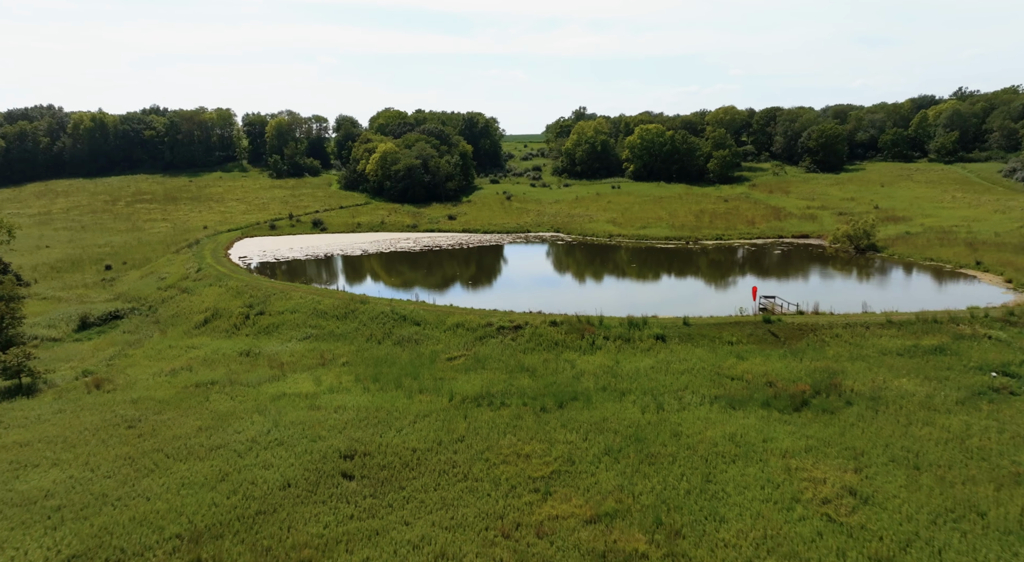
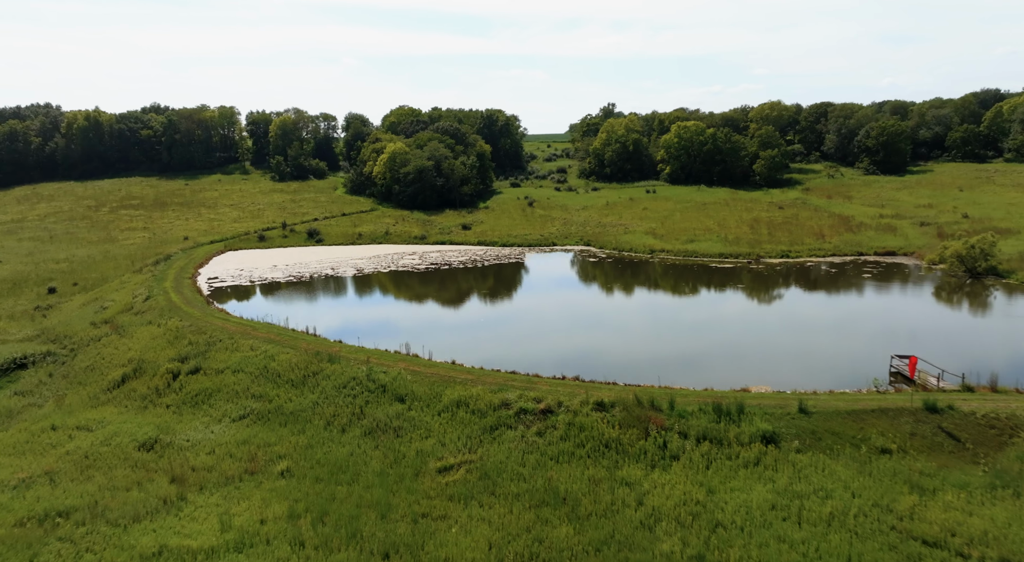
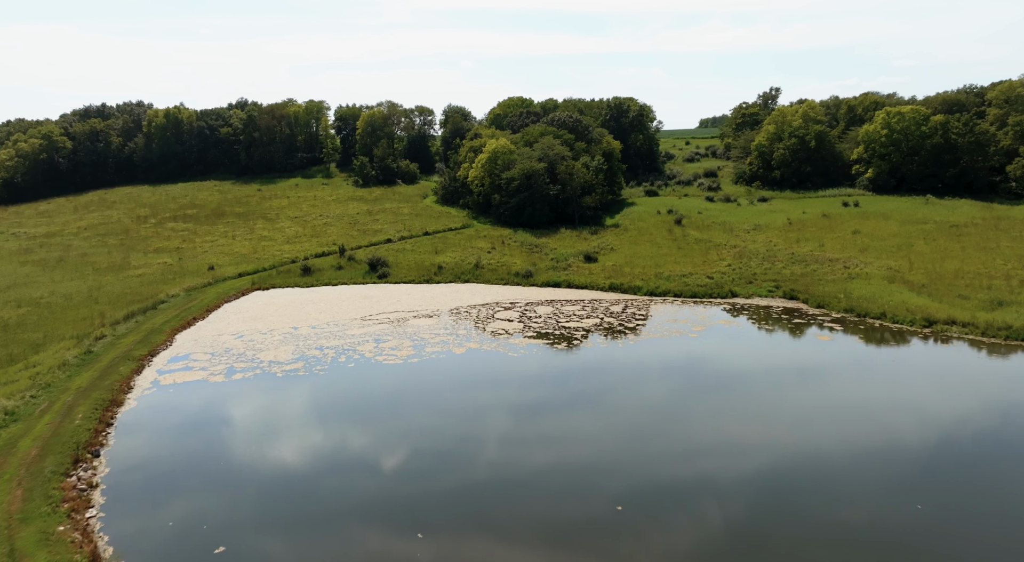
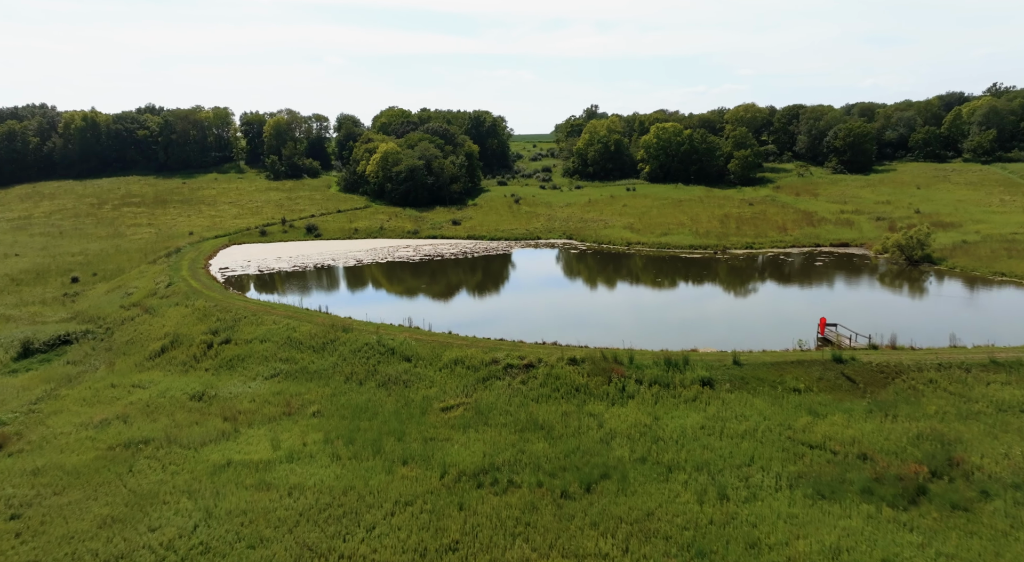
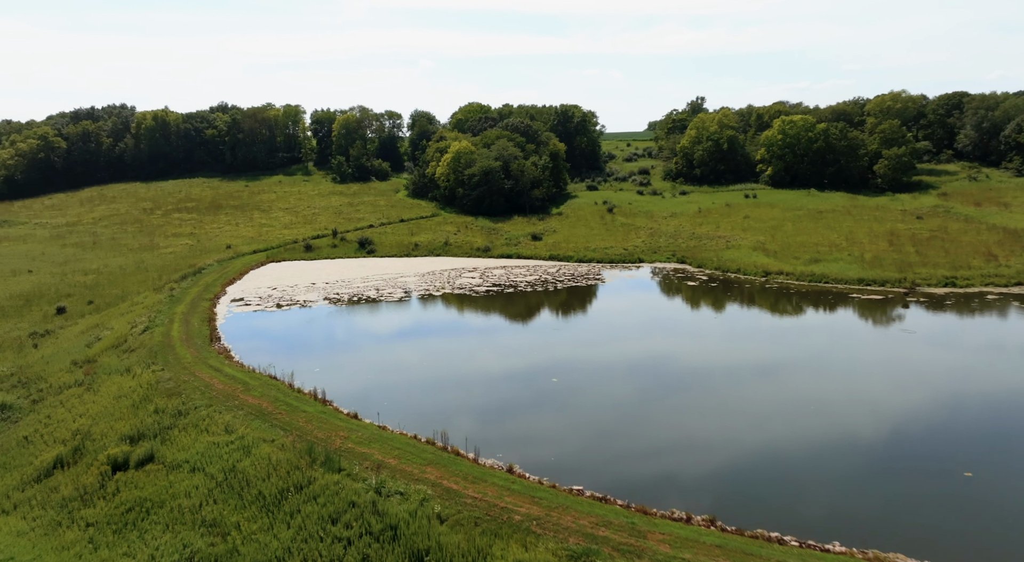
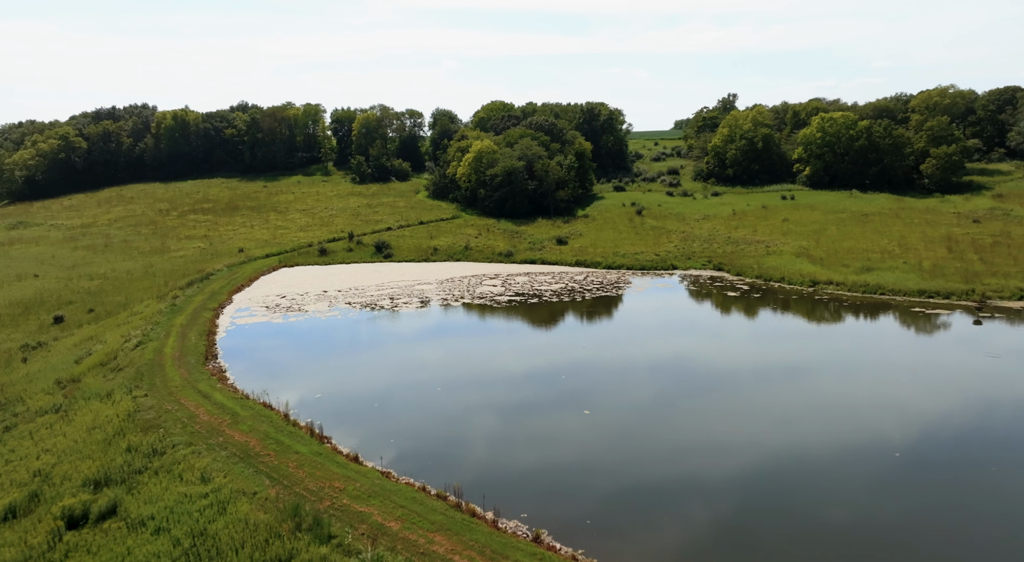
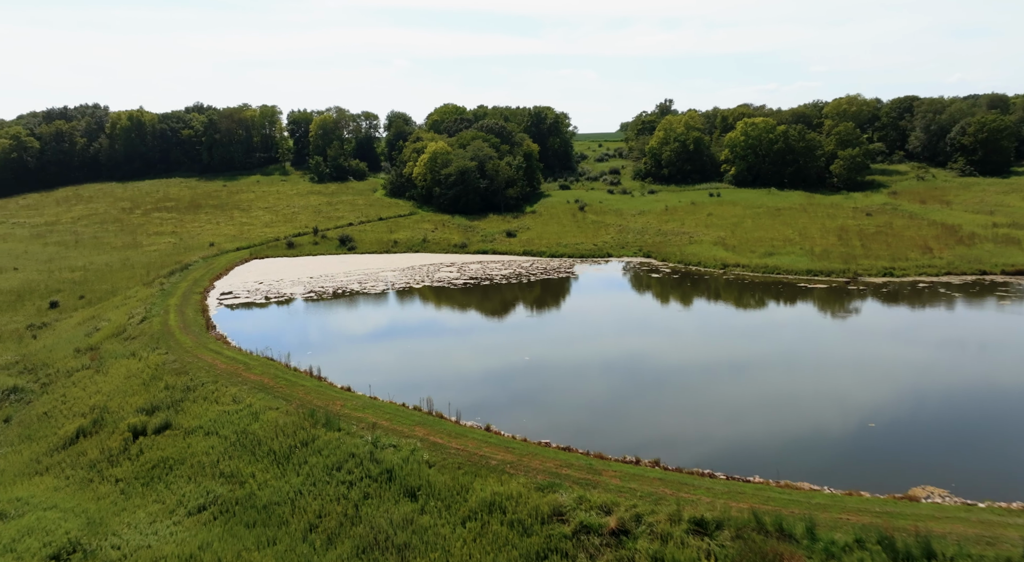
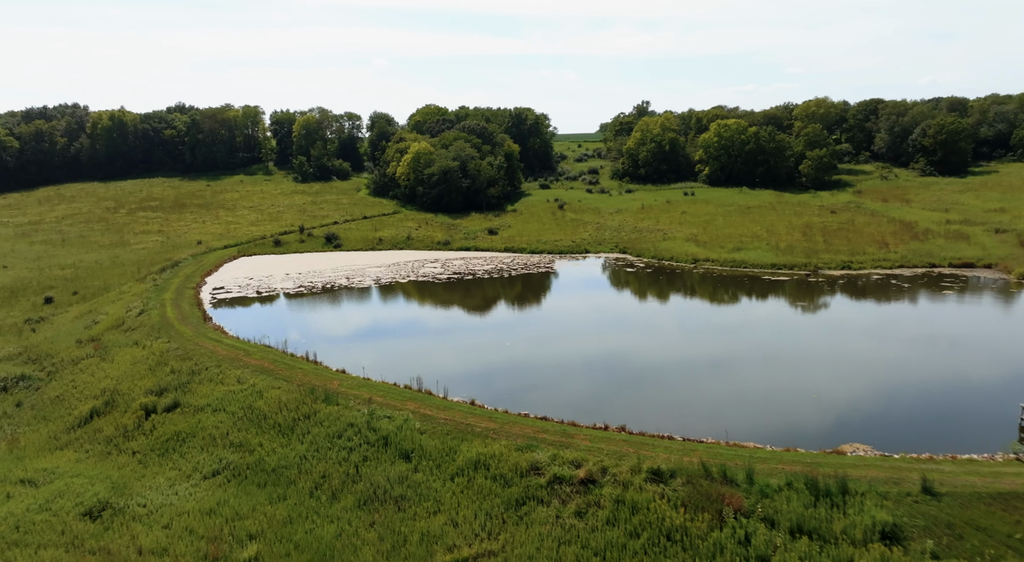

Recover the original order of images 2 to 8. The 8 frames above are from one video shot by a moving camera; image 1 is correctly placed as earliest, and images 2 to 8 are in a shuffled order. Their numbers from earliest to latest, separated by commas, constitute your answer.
4, 2, 8, 7, 5, 6, 3
